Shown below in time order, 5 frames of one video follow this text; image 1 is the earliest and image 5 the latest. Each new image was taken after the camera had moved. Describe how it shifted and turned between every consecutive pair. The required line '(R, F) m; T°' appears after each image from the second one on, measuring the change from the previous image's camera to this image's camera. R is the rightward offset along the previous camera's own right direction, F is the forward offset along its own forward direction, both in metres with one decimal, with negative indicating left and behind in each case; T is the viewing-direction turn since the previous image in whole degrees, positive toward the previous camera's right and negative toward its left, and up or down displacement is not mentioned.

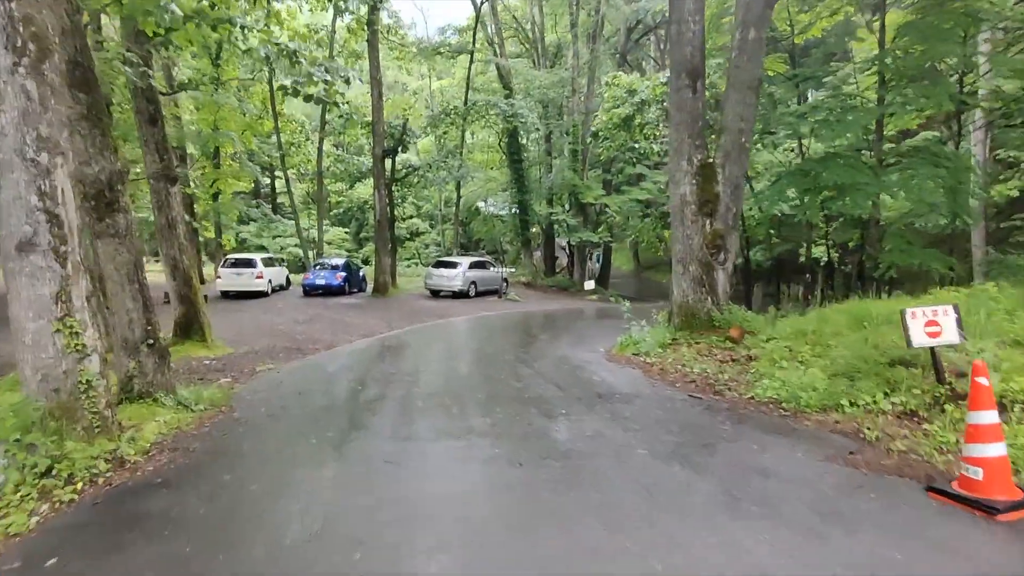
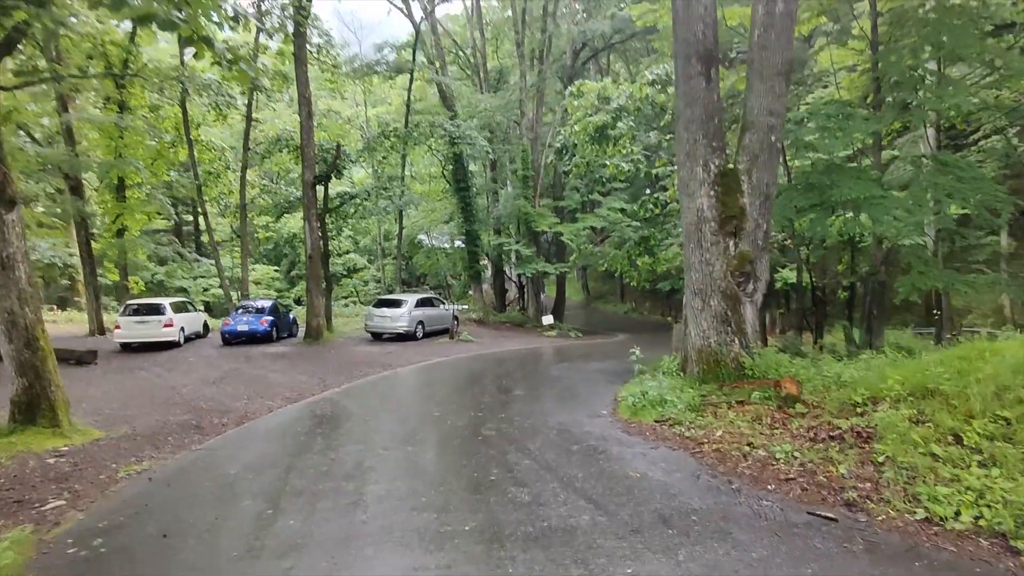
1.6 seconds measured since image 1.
(-0.4, +2.6) m; +6°
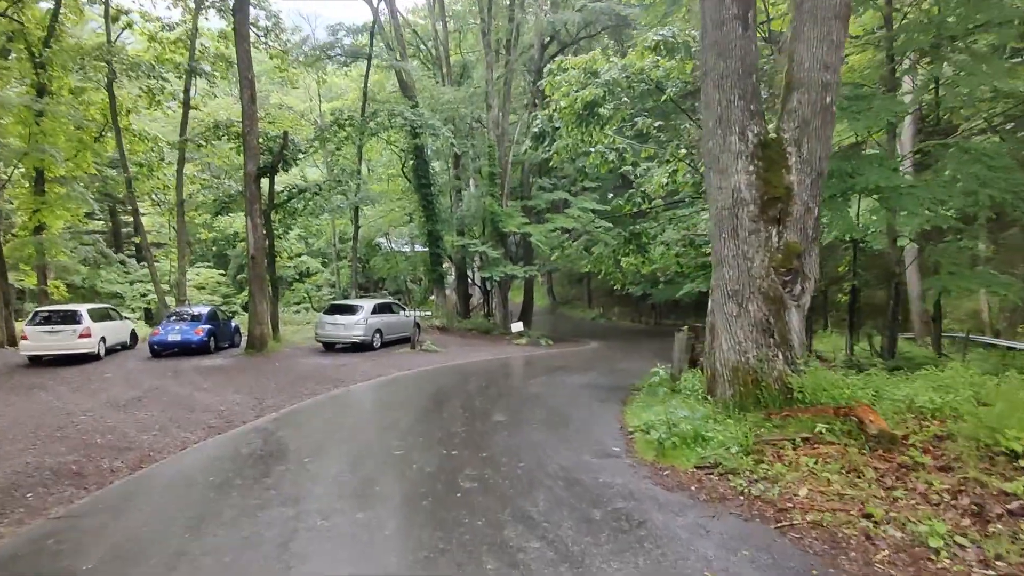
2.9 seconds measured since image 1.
(-0.3, +2.0) m; +4°
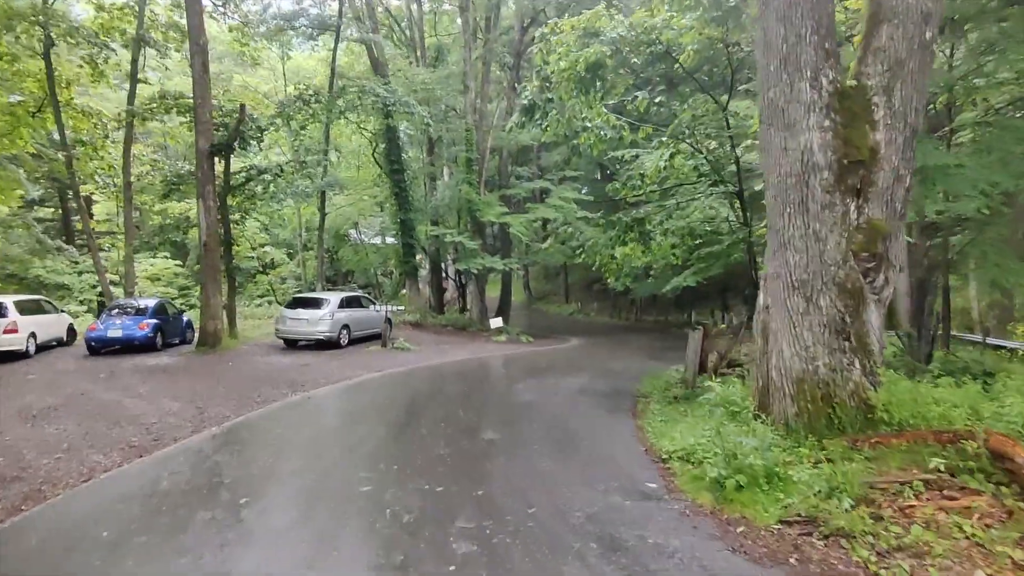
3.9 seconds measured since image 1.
(-0.3, +1.6) m; +3°
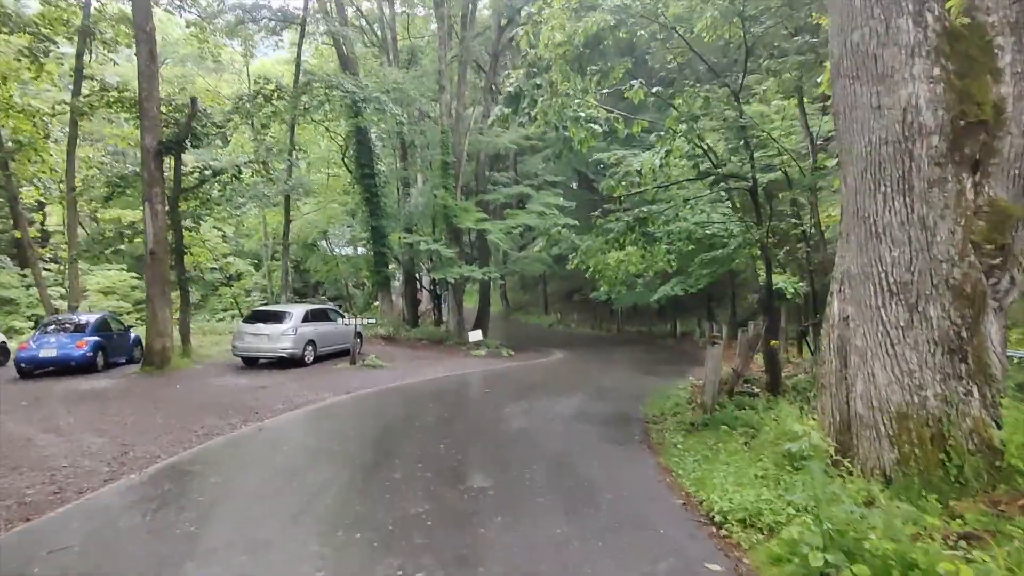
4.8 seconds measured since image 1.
(-0.2, +1.4) m; +2°
